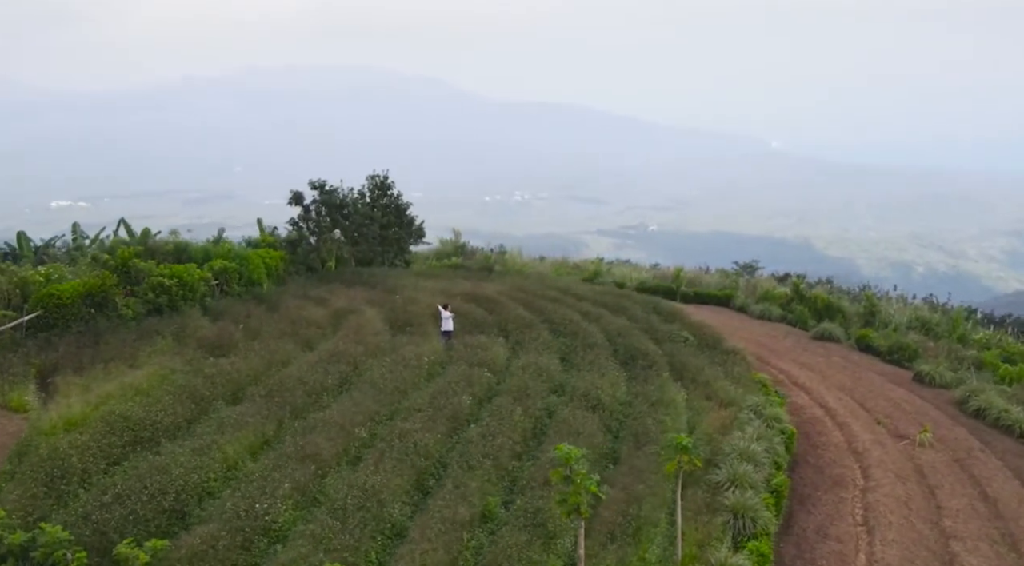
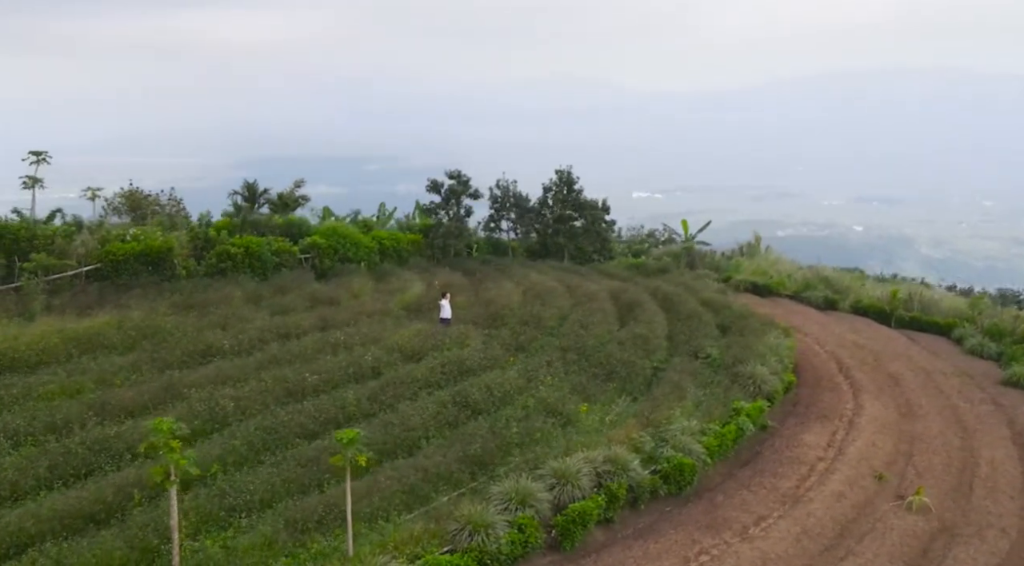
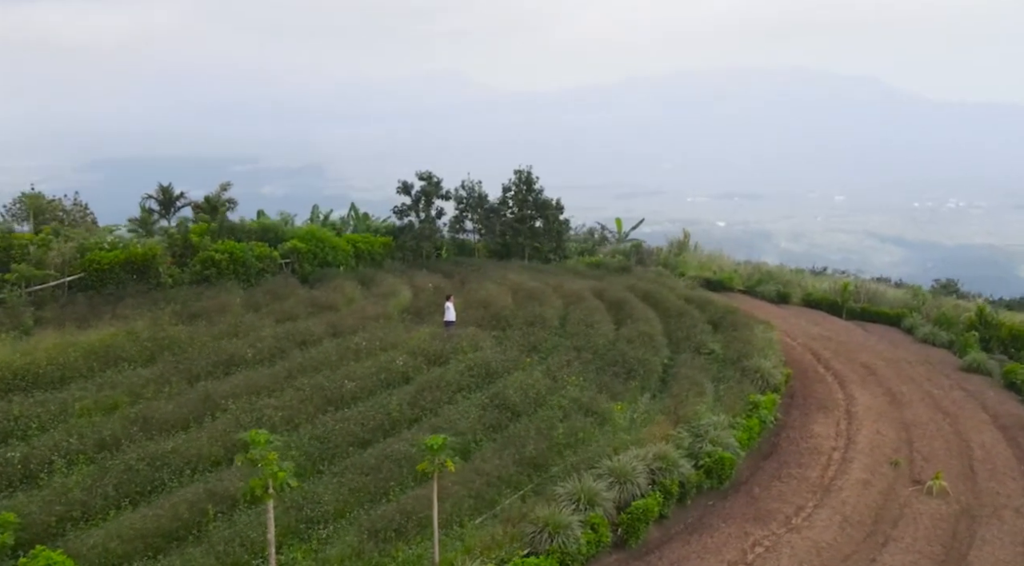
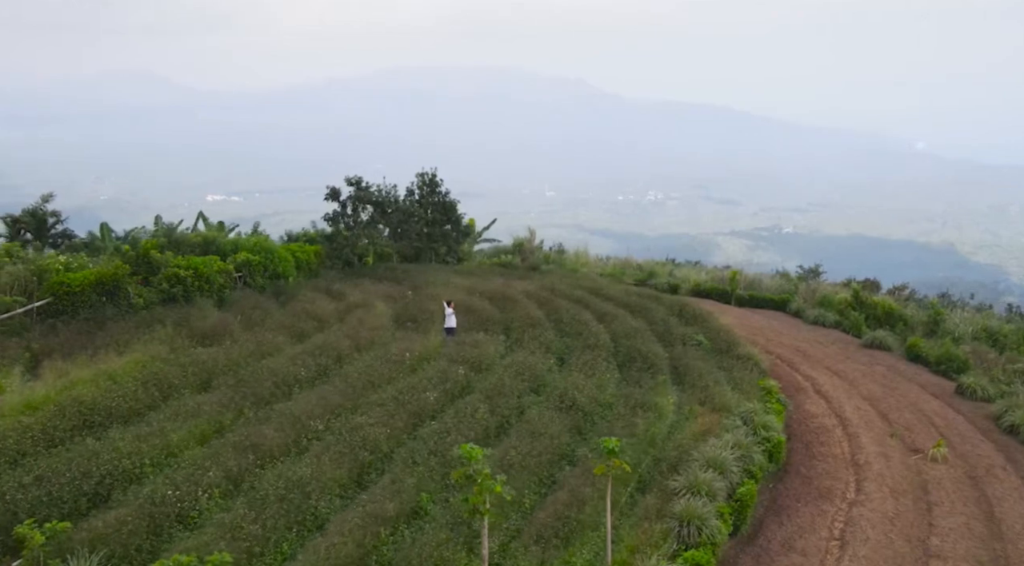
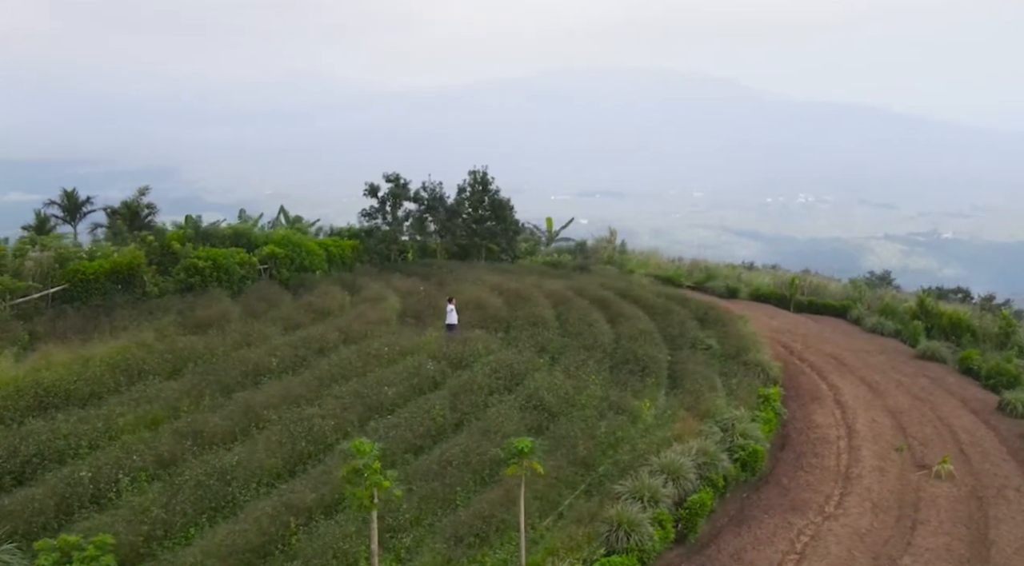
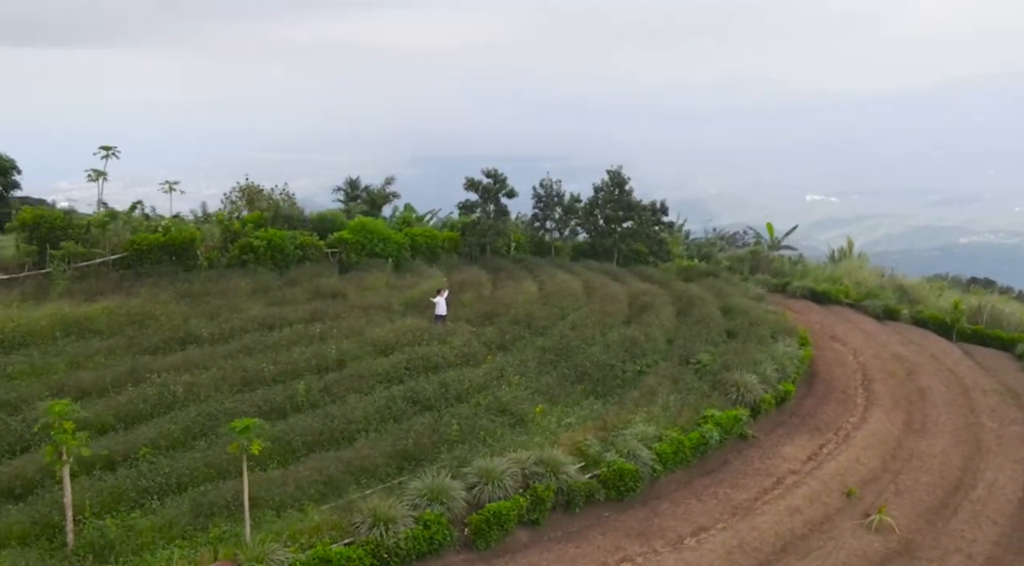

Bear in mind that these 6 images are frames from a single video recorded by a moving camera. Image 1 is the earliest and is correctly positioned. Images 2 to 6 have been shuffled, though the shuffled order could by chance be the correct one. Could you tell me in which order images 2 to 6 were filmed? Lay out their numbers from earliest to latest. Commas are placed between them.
4, 5, 3, 2, 6
